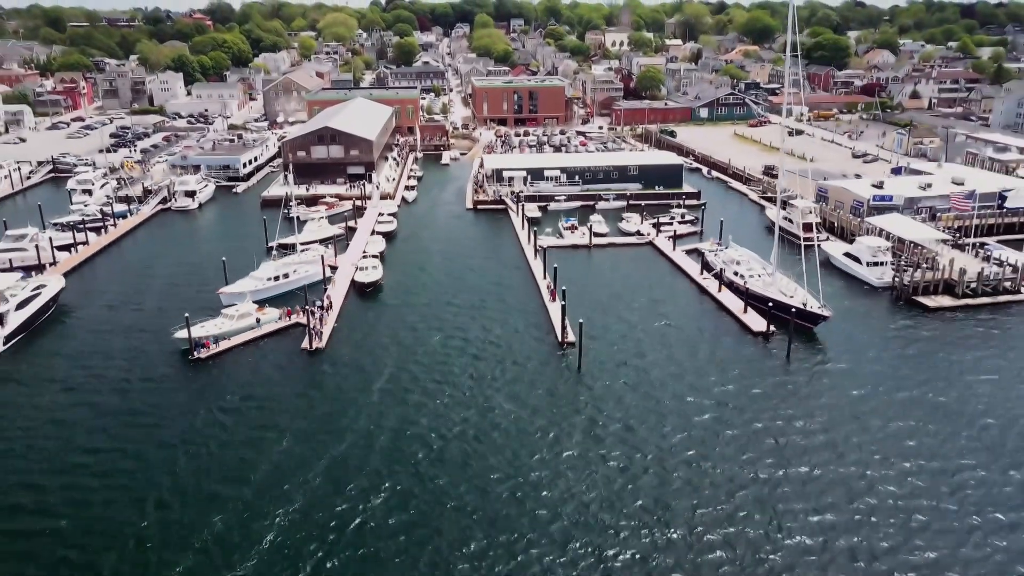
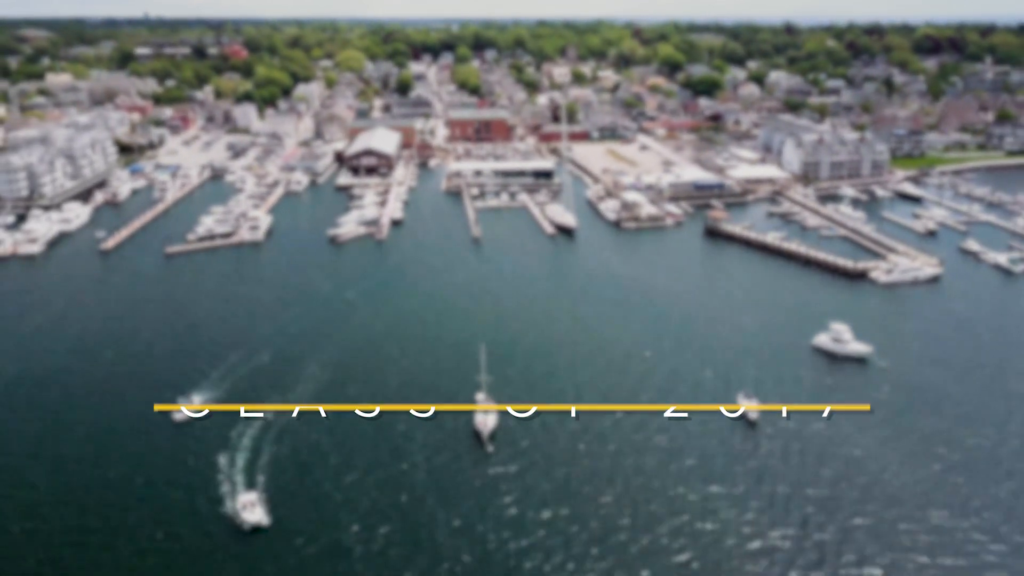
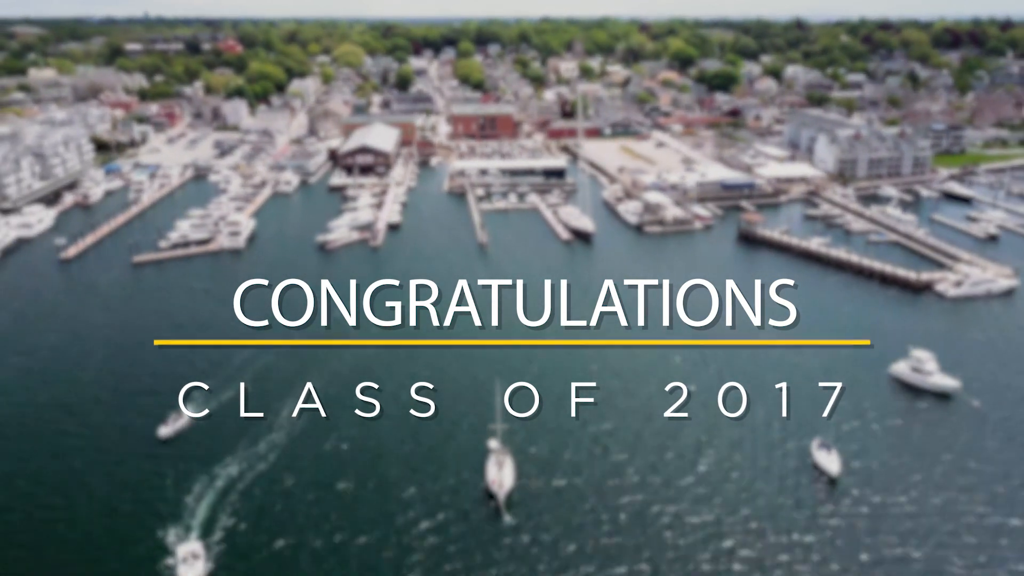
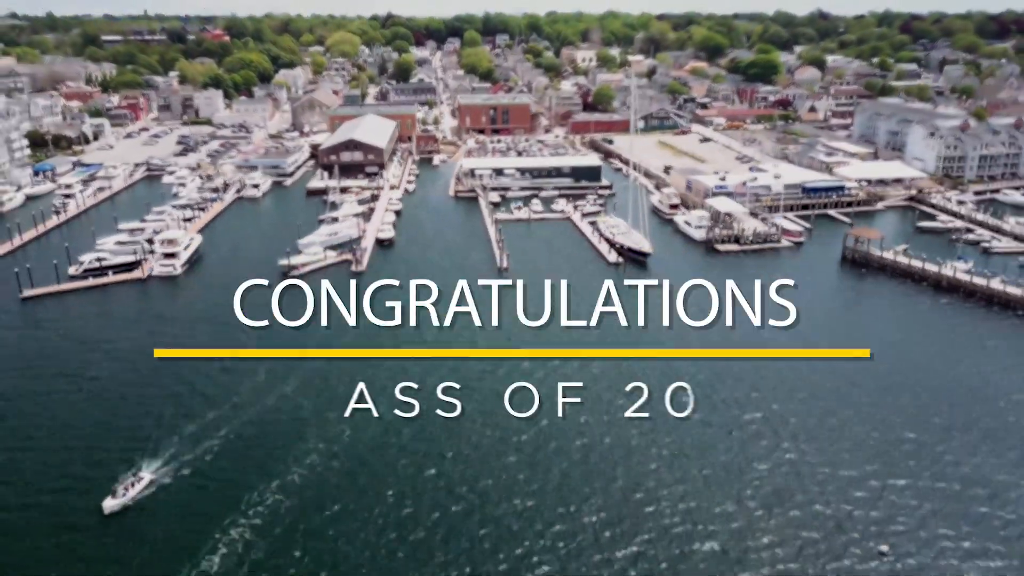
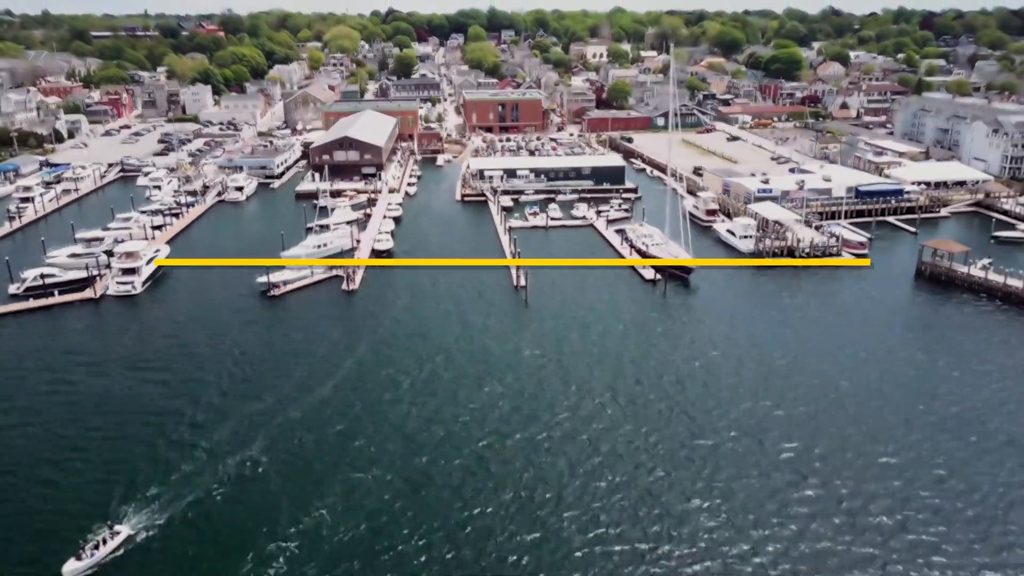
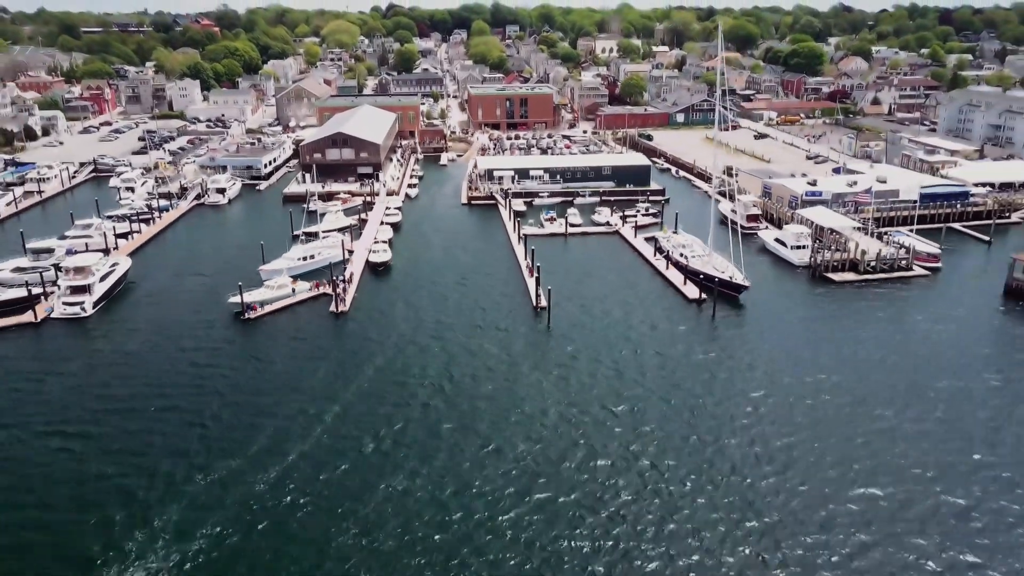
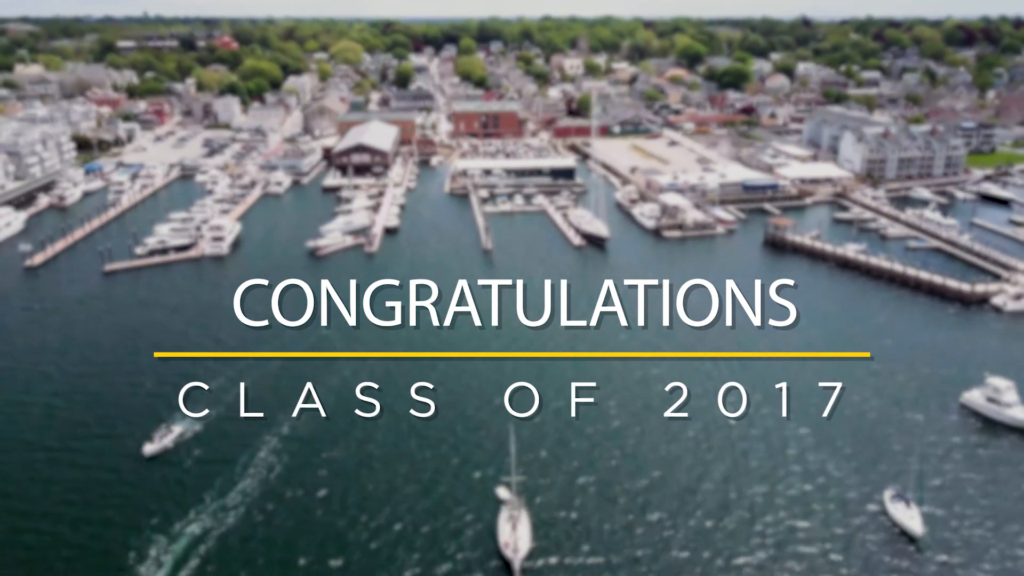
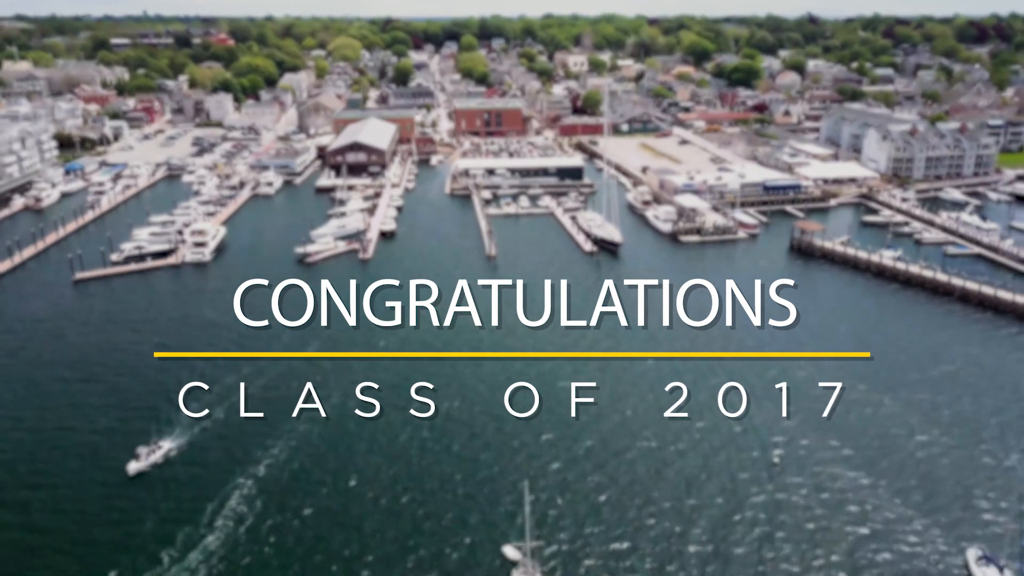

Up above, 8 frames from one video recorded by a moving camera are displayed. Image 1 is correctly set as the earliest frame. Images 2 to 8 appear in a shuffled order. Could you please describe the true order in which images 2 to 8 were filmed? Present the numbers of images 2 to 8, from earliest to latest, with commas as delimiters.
6, 5, 4, 8, 7, 3, 2
